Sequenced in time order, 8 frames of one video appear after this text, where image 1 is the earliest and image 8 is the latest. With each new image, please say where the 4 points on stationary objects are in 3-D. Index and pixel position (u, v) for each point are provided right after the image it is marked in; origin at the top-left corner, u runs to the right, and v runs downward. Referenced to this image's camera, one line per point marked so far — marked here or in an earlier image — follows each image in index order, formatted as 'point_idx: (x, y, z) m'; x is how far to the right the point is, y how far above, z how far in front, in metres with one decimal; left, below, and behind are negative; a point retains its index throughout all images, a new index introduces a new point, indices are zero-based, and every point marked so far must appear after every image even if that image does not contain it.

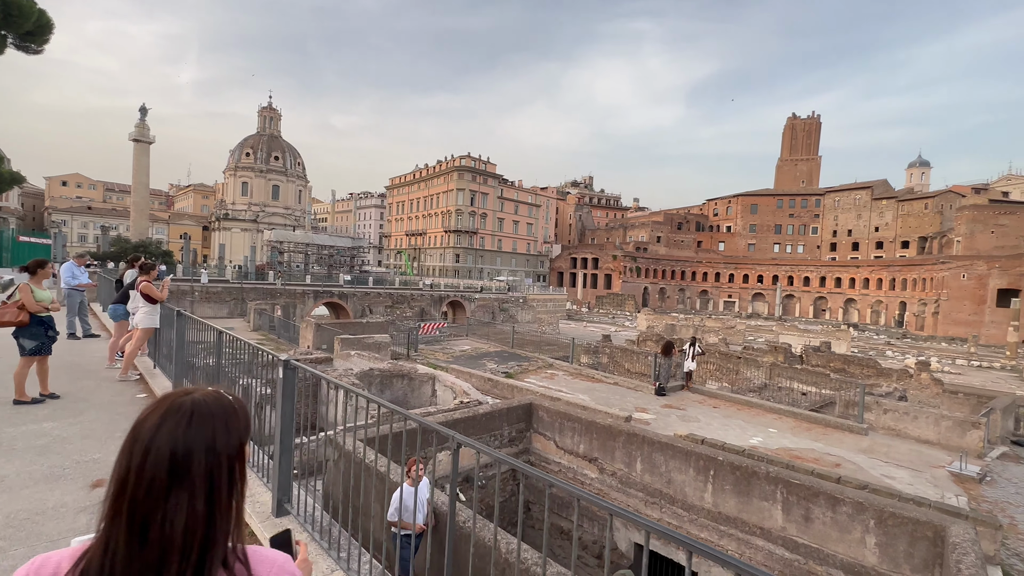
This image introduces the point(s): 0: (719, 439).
0: (+4.7, -3.4, +10.6) m
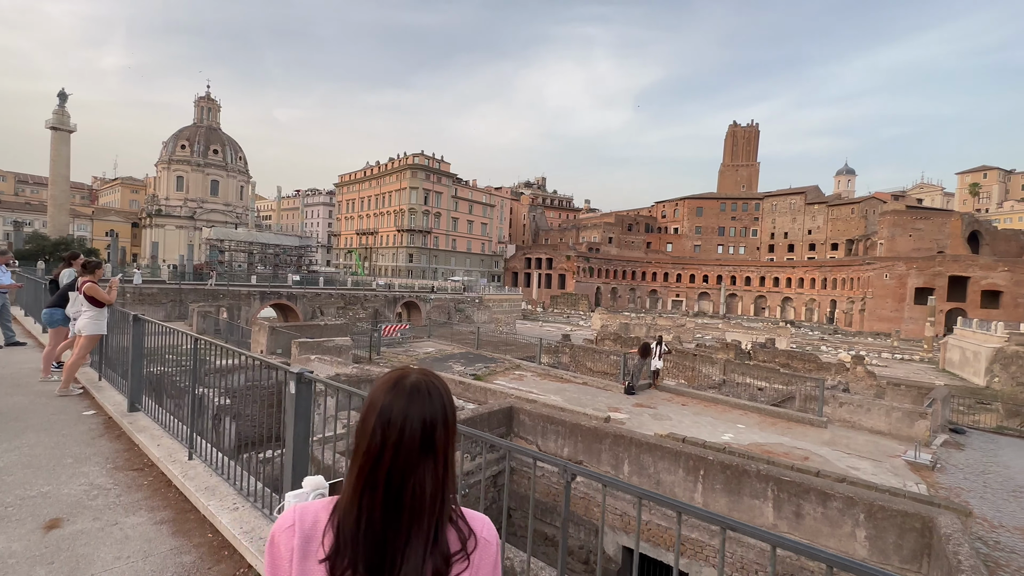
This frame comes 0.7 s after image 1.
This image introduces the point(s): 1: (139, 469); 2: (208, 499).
0: (+4.1, -3.4, +10.7) m
1: (-2.8, -1.4, +3.5) m
2: (-2.0, -1.4, +3.1) m
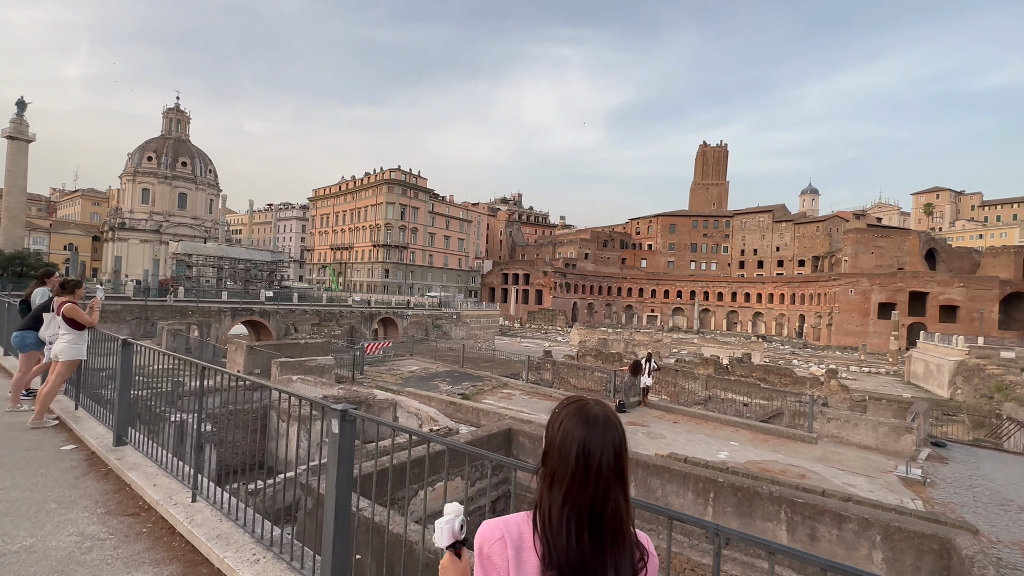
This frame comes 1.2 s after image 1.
0: (+4.0, -3.8, +10.6) m
1: (-2.5, -1.5, +3.2) m
2: (-1.7, -1.5, +2.7) m
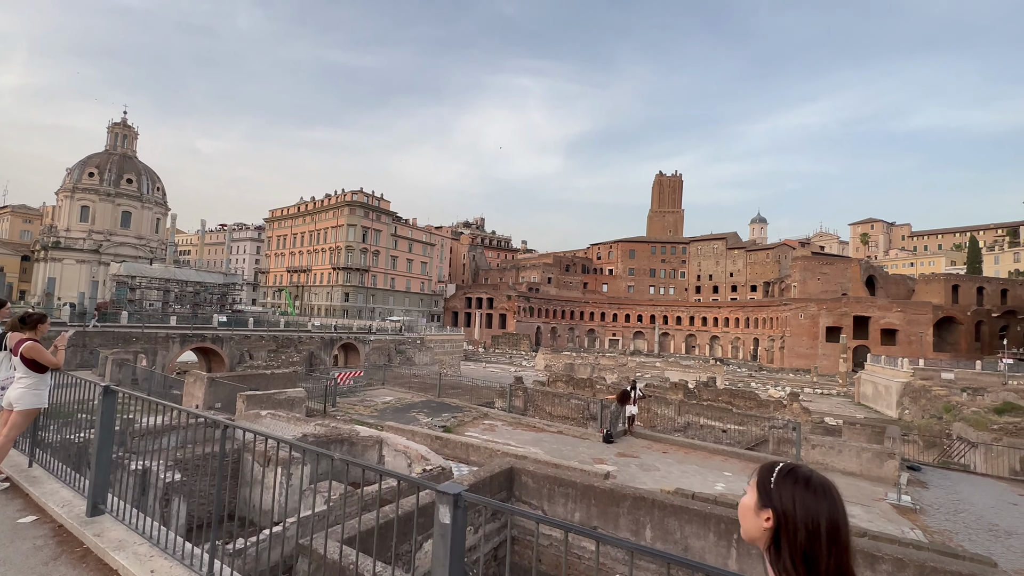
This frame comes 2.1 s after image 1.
0: (+3.9, -4.4, +10.4) m
1: (-2.1, -1.8, +2.5) m
2: (-1.2, -1.7, +2.2) m
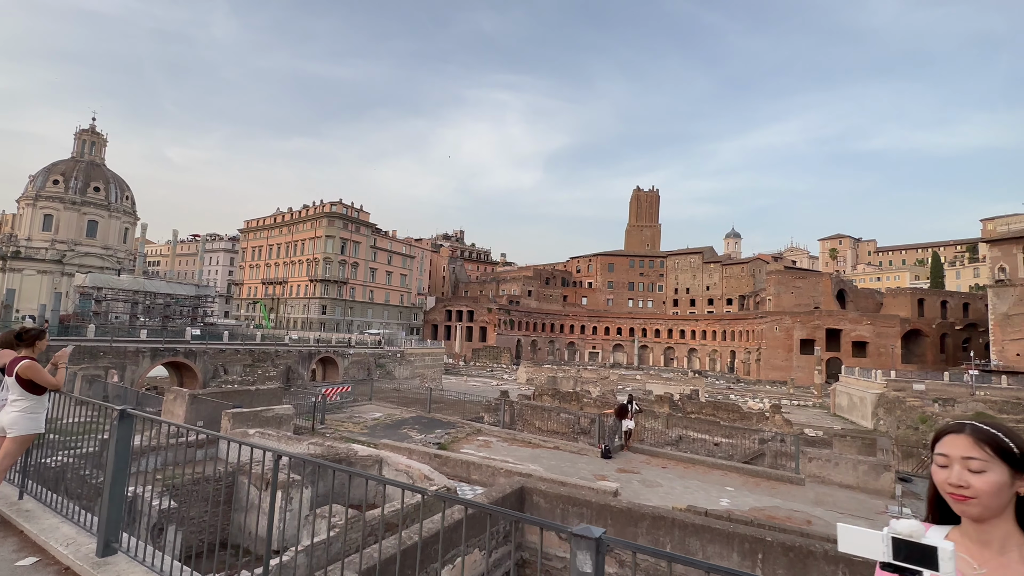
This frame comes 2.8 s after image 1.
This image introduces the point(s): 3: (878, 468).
0: (+3.9, -4.7, +10.3) m
1: (-1.6, -1.8, +2.2) m
2: (-0.7, -1.8, +1.9) m
3: (+9.1, -4.5, +11.8) m
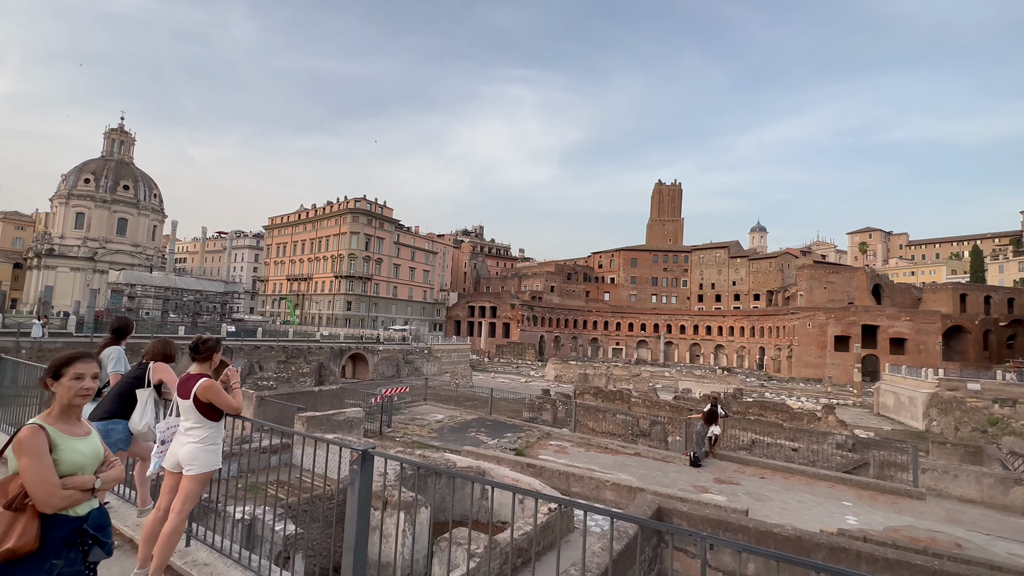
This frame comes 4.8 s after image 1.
0: (+6.0, -4.6, +9.4) m
1: (+0.2, -1.8, +1.5) m
2: (+1.1, -1.8, +1.1) m
3: (+11.3, -4.4, +10.7) m
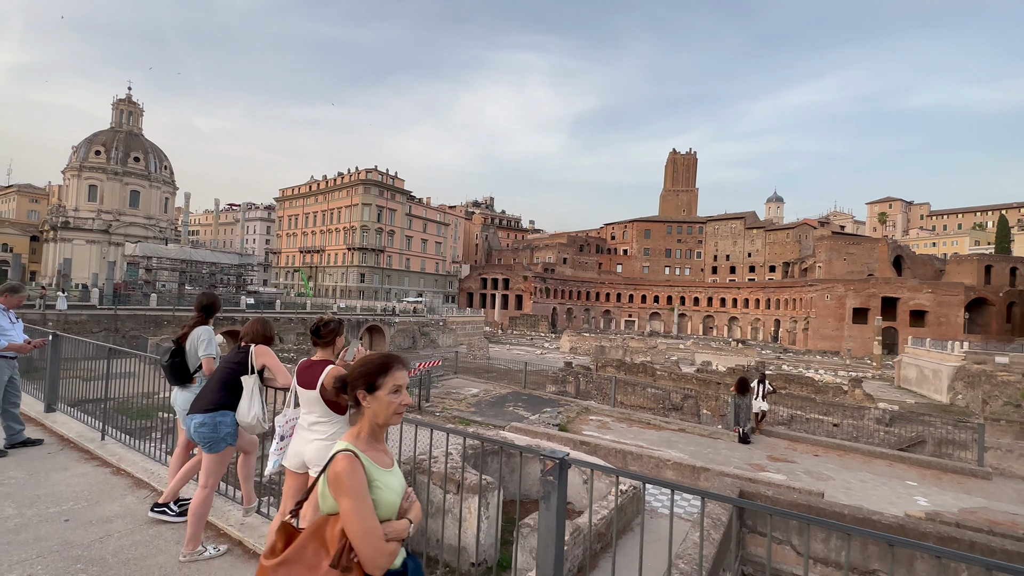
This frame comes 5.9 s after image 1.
0: (+7.1, -4.1, +9.0) m
1: (+1.1, -1.8, +1.1) m
2: (+2.0, -1.8, +0.7) m
3: (+12.4, -3.8, +10.2) m
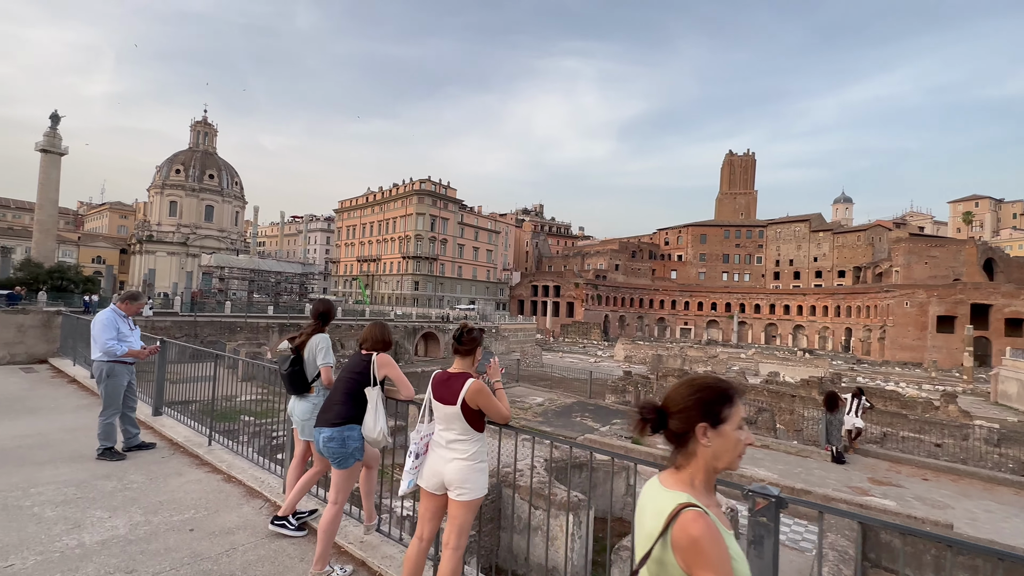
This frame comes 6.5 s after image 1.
0: (+8.5, -4.2, +7.9) m
1: (+1.8, -1.8, +0.6) m
2: (+2.6, -1.8, +0.2) m
3: (+13.9, -3.9, +8.6) m
